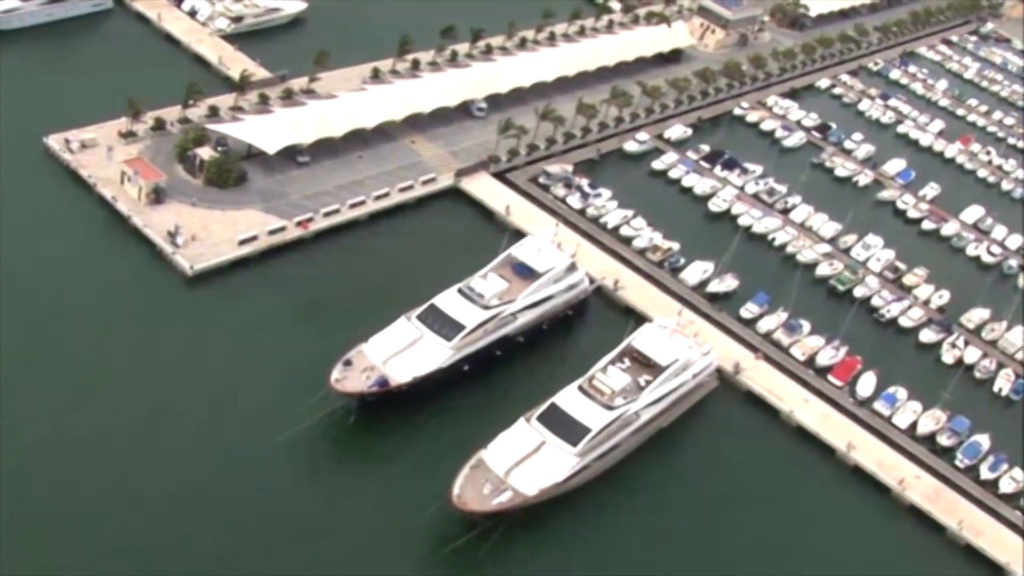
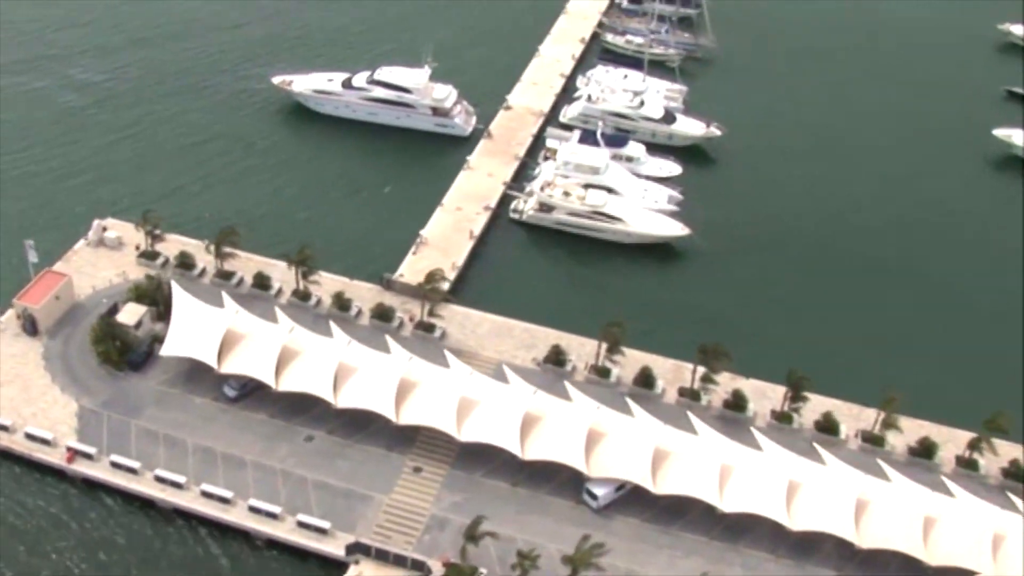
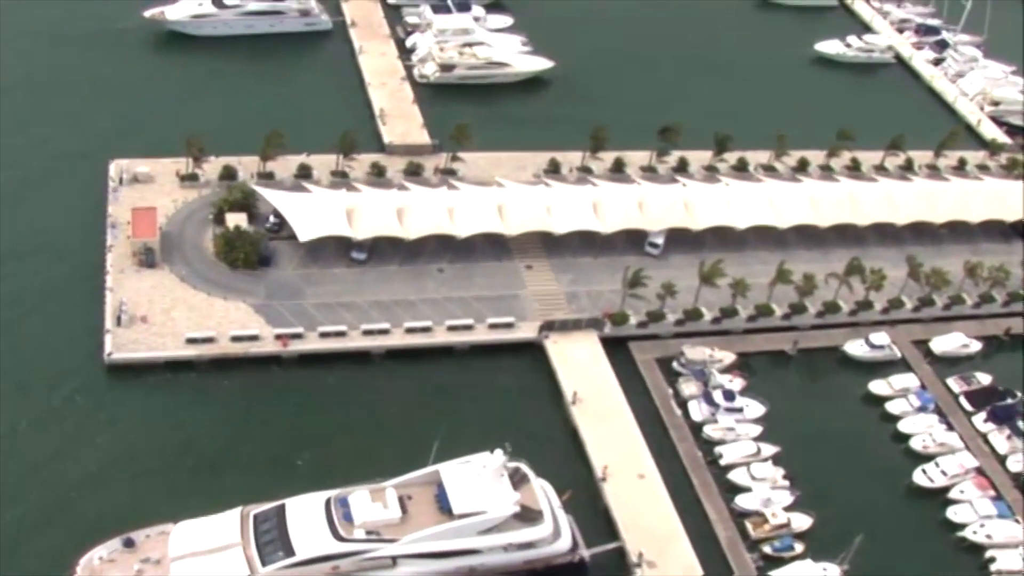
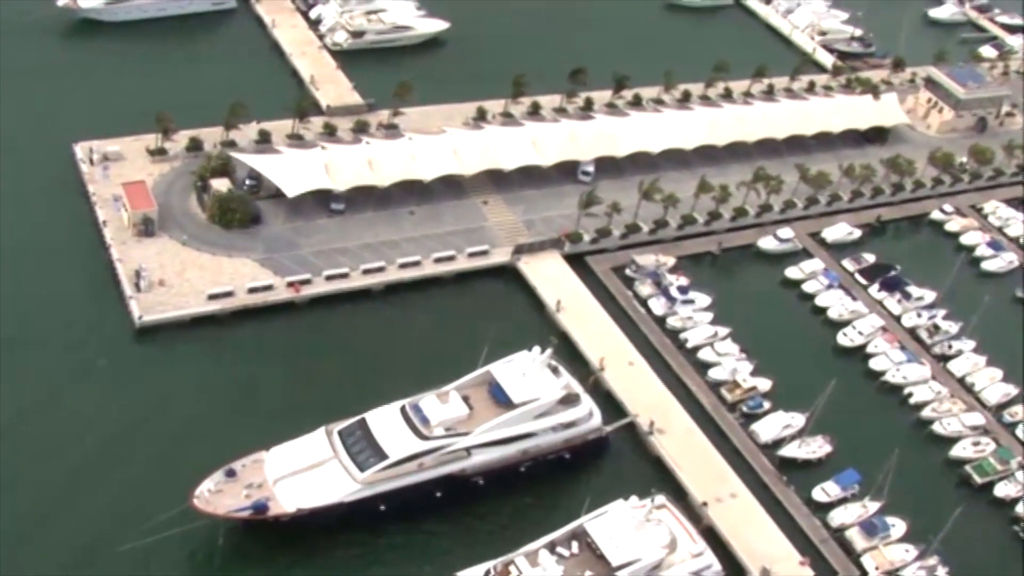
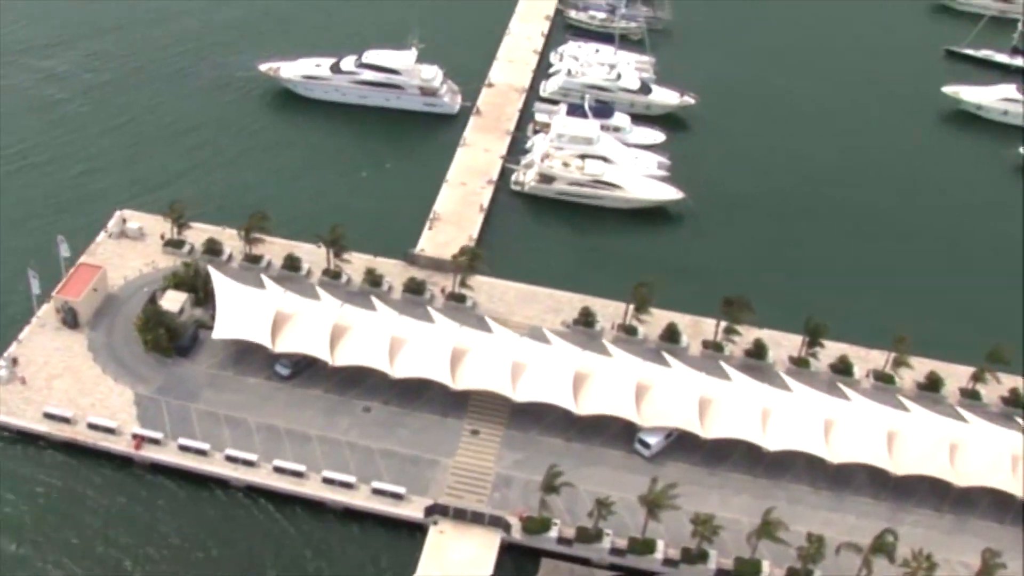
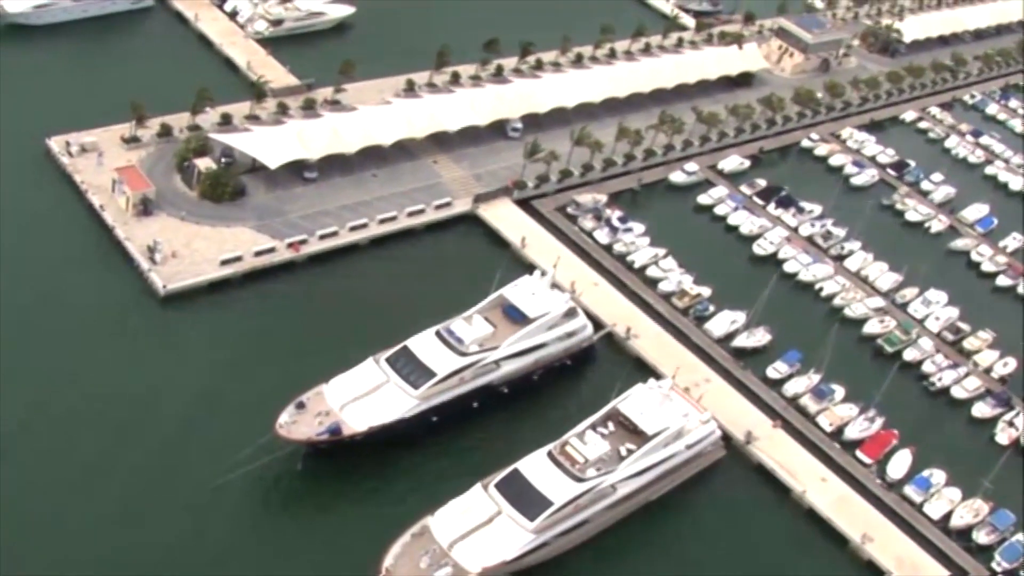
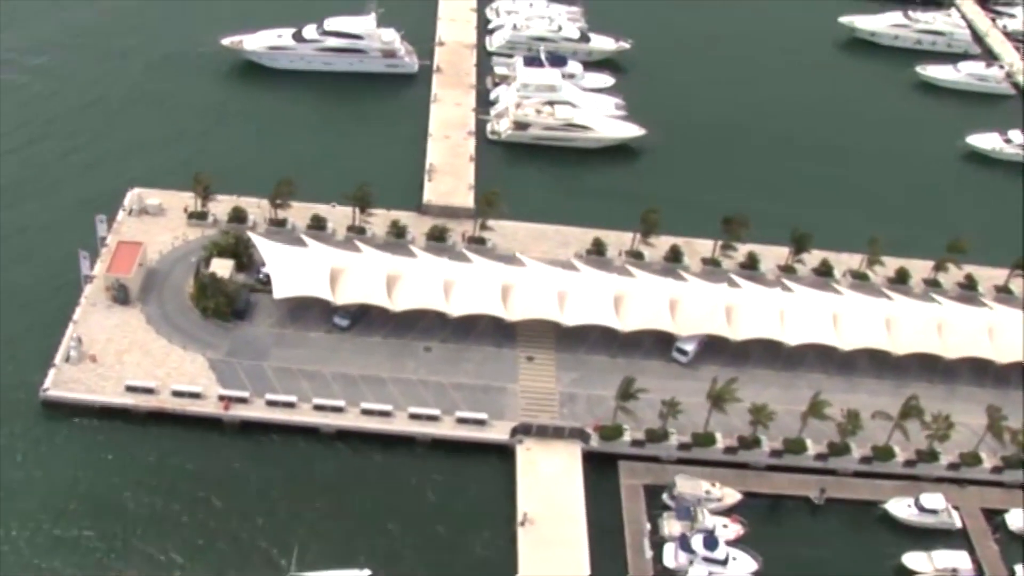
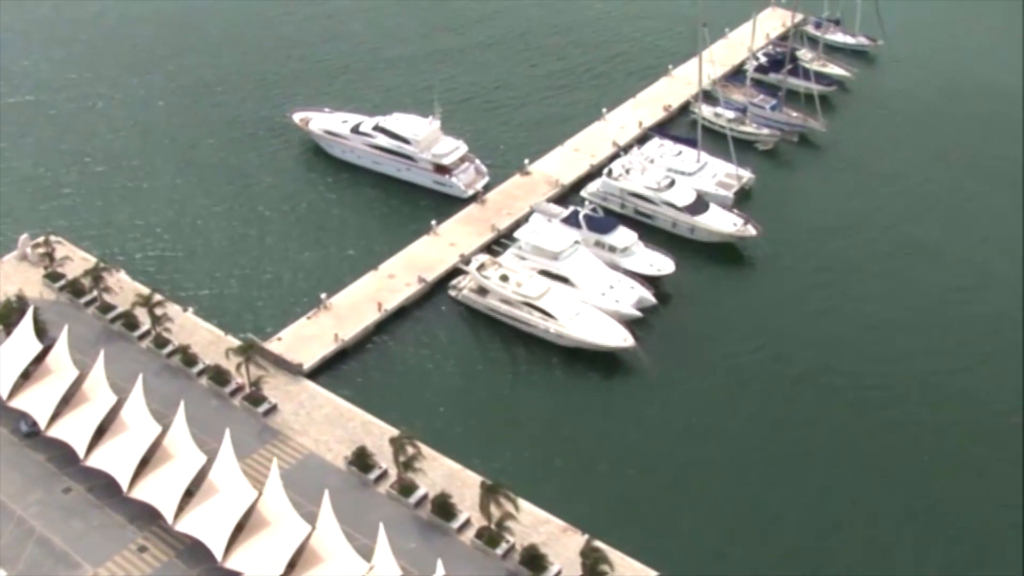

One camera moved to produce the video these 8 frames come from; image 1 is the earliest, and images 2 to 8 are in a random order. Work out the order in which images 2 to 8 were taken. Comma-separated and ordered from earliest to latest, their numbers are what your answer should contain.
6, 4, 3, 7, 5, 2, 8
